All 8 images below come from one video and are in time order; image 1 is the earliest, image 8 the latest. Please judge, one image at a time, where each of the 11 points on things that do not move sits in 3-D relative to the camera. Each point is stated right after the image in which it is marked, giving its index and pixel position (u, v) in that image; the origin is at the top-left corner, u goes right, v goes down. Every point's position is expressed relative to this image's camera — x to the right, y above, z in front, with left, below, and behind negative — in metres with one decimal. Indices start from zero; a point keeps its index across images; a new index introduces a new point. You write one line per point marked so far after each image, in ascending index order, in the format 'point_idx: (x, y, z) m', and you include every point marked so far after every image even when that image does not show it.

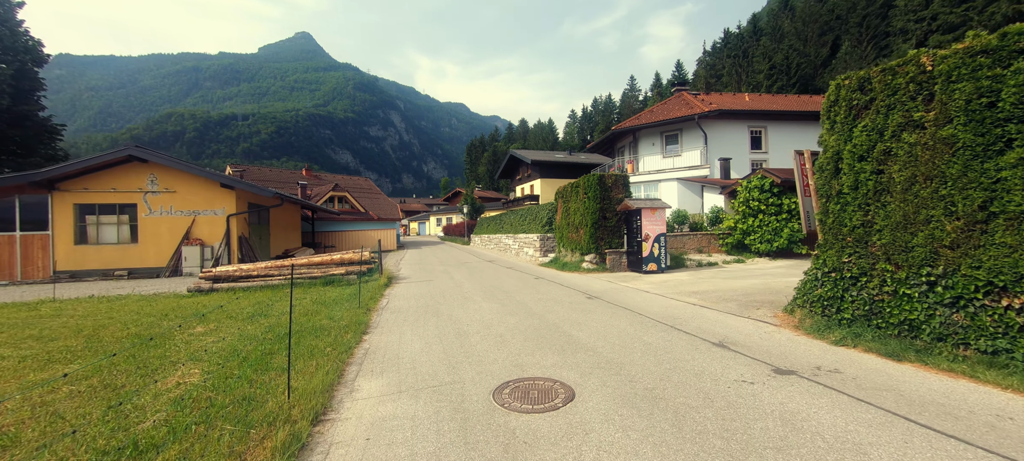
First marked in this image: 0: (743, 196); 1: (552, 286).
0: (+8.6, +1.3, +14.0) m
1: (+1.0, -1.4, +9.3) m
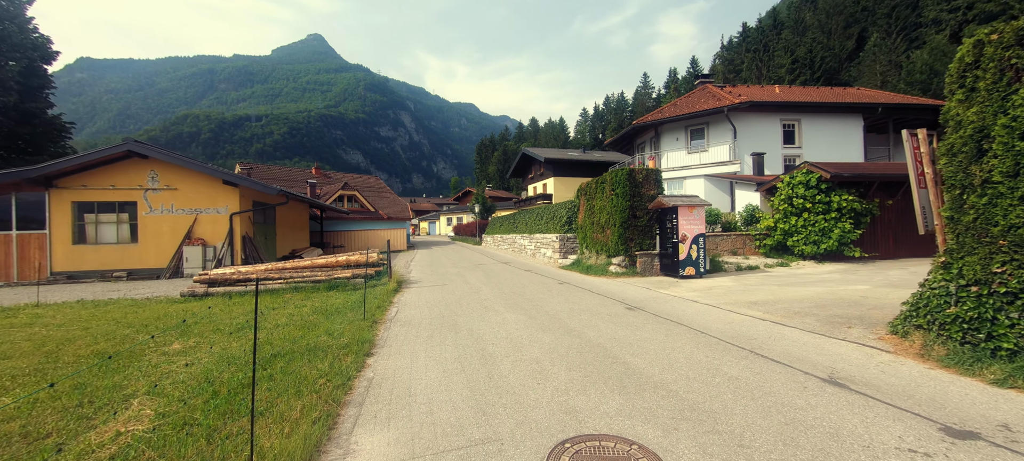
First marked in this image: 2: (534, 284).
0: (+9.3, +1.3, +12.7) m
1: (+1.5, -1.4, +8.2) m
2: (+0.6, -1.4, +9.8) m
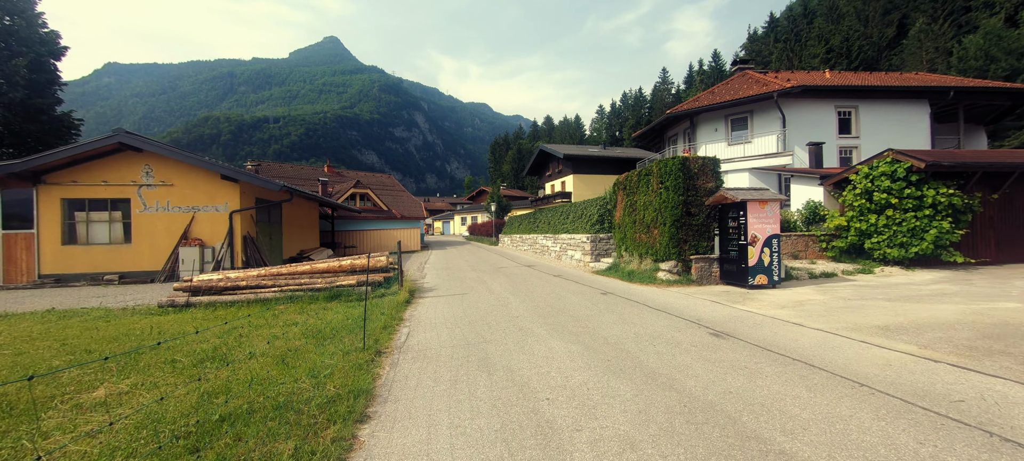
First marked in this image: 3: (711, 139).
0: (+10.1, +1.3, +10.8) m
1: (+2.2, -1.4, +6.5) m
2: (+1.3, -1.4, +8.2) m
3: (+10.0, +4.6, +18.9) m
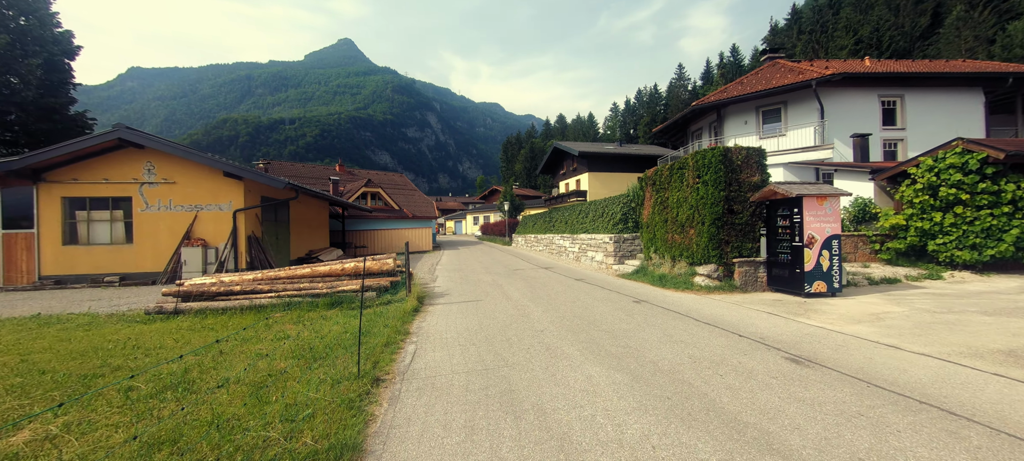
0: (+10.6, +1.3, +9.6) m
1: (+2.5, -1.4, +5.5) m
2: (+1.7, -1.4, +7.3) m
3: (+10.8, +4.6, +17.6) m
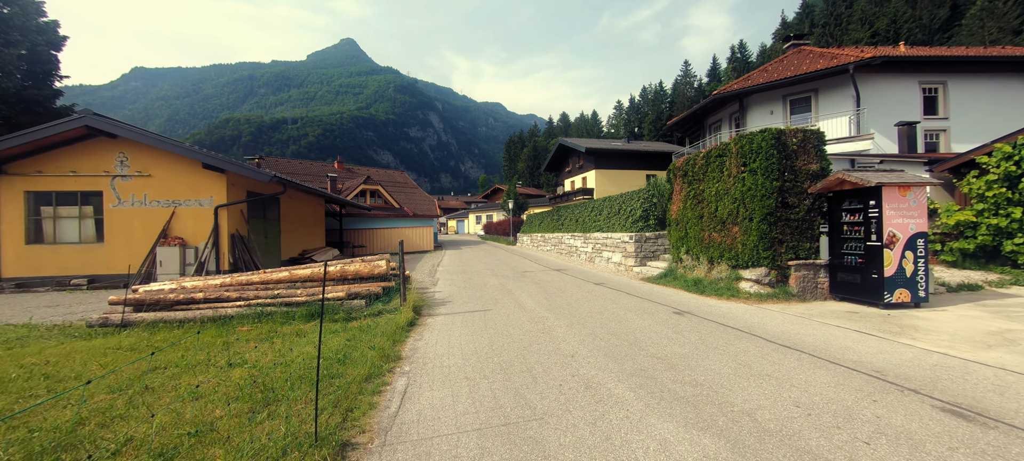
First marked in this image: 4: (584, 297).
0: (+10.8, +1.3, +8.3) m
1: (+2.8, -1.3, +4.3) m
2: (+1.9, -1.3, +6.0) m
3: (+11.1, +4.7, +16.3) m
4: (+1.5, -1.4, +7.7) m
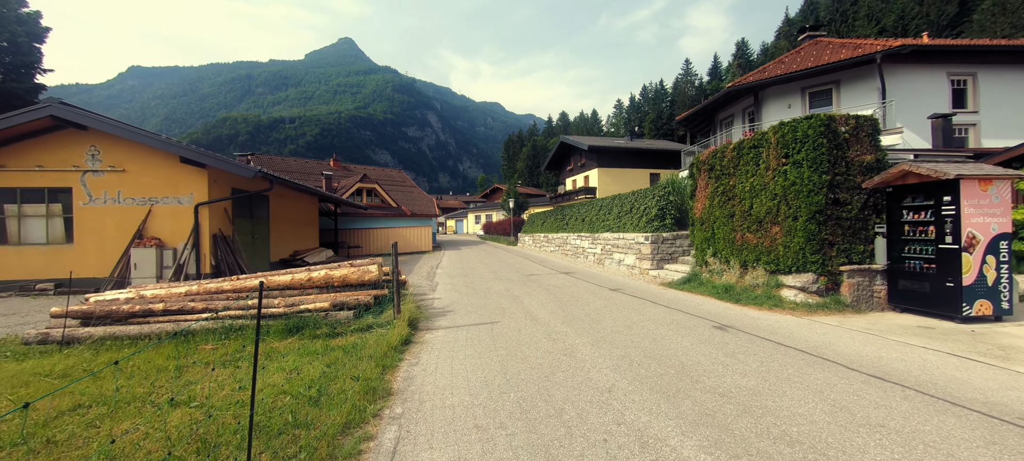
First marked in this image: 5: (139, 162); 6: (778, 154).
0: (+11.0, +1.3, +7.4) m
1: (+2.9, -1.3, +3.4) m
2: (+2.1, -1.3, +5.1) m
3: (+11.2, +4.7, +15.5) m
4: (+1.7, -1.4, +6.8) m
5: (-11.0, +2.0, +11.1) m
6: (+4.6, +1.3, +6.5) m
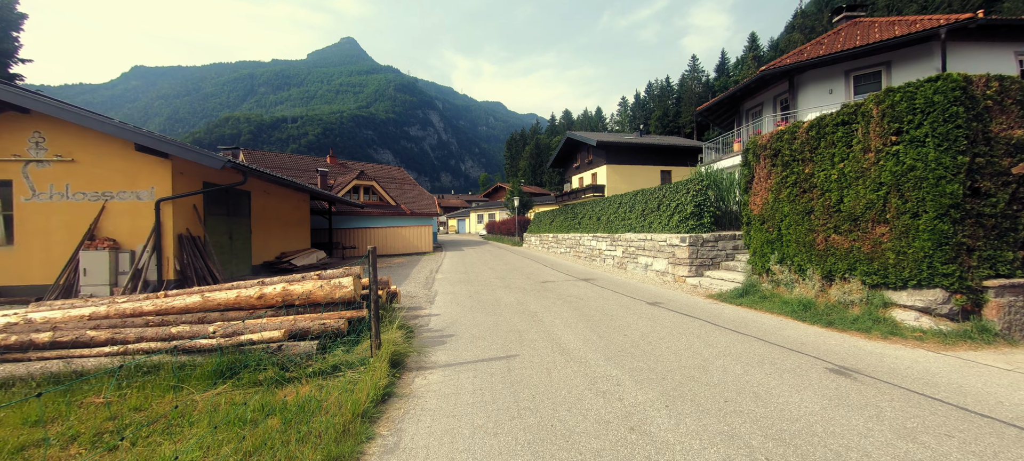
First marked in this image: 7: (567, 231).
0: (+11.3, +1.3, +5.8) m
1: (+3.2, -1.3, +1.8) m
2: (+2.4, -1.4, +3.6) m
3: (+11.5, +4.7, +13.9) m
4: (+1.9, -1.4, +5.2) m
5: (-10.7, +2.0, +9.5) m
6: (+4.9, +1.3, +4.9) m
7: (+2.8, 0.0, +18.9) m
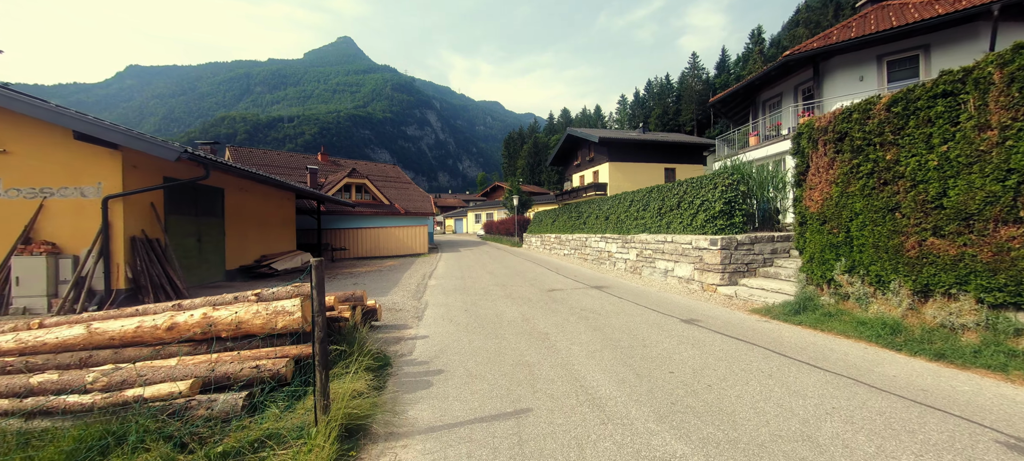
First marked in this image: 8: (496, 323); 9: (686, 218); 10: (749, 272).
0: (+11.3, +1.3, +4.6) m
1: (+3.3, -1.4, +0.6) m
2: (+2.5, -1.4, +2.3) m
3: (+11.5, +4.7, +12.7) m
4: (+2.0, -1.4, +4.0) m
5: (-10.7, +2.0, +8.2) m
6: (+5.0, +1.3, +3.7) m
7: (+2.8, 0.0, +17.7) m
8: (-0.2, -1.4, +5.9) m
9: (+4.3, +0.3, +9.1) m
10: (+4.7, -0.8, +7.5) m
